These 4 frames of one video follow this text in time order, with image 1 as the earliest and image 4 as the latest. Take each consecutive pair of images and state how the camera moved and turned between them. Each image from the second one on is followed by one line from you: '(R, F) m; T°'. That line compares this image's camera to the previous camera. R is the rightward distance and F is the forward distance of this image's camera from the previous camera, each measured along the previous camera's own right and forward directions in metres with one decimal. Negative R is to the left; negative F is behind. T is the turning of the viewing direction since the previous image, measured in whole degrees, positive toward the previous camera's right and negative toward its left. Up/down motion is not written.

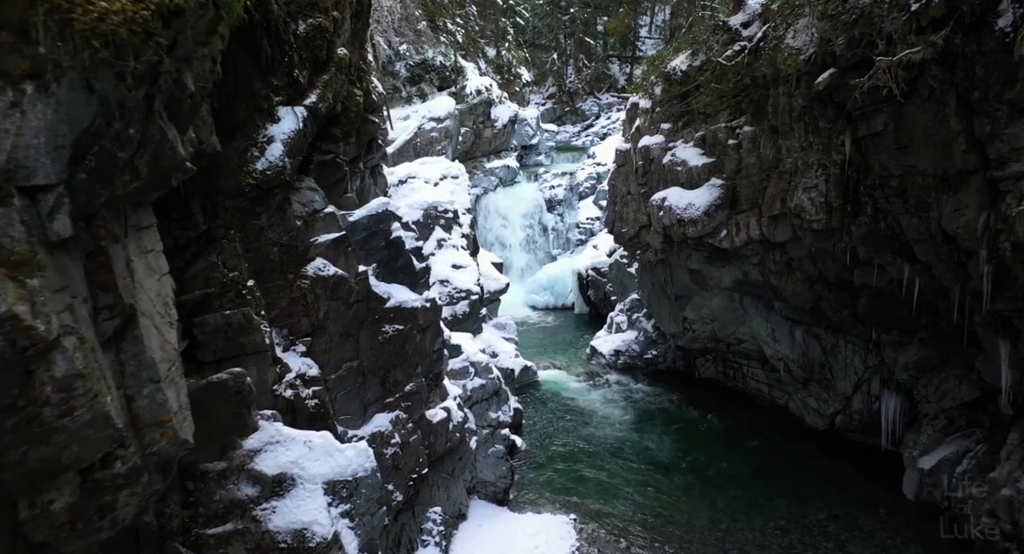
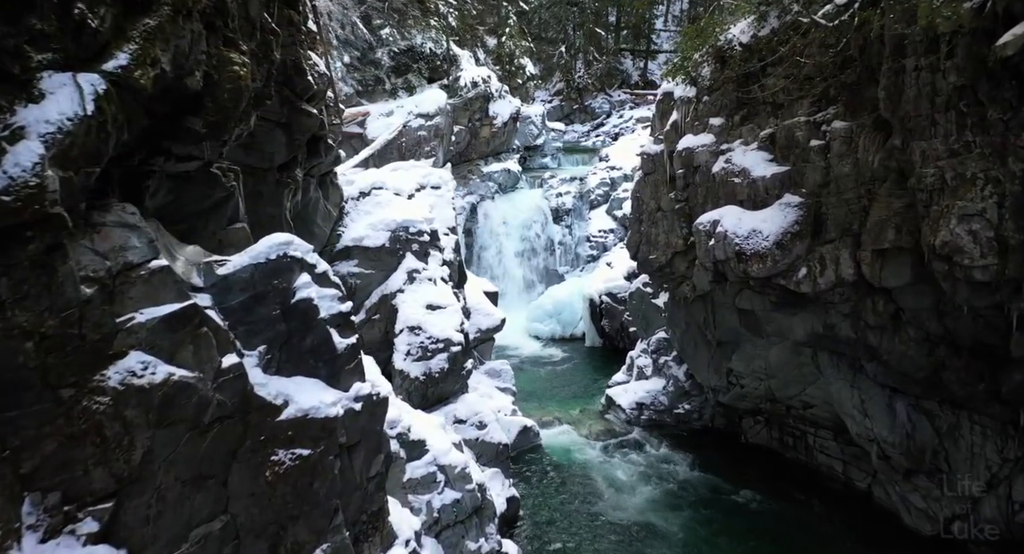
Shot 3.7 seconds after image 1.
(+0.2, +3.6) m; -1°
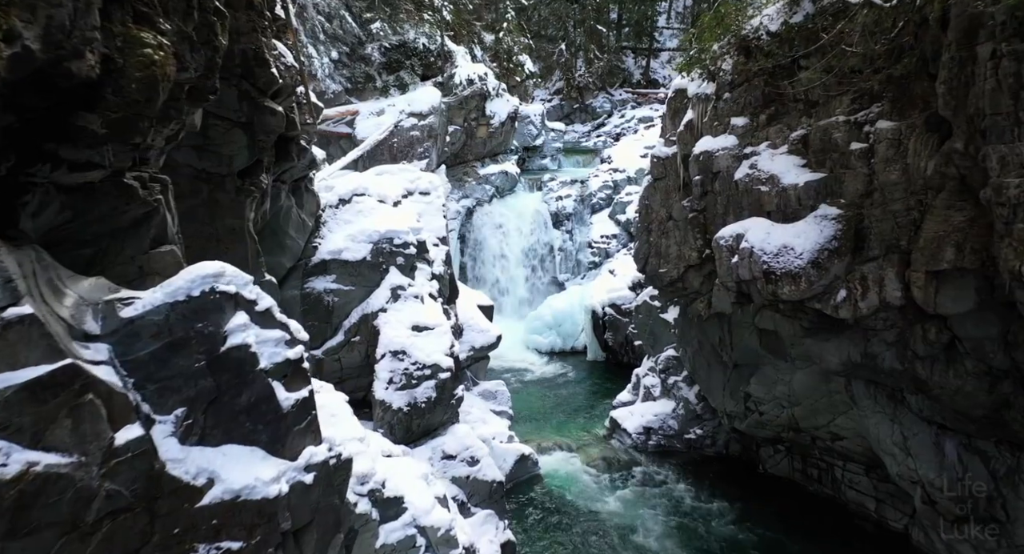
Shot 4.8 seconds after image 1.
(+0.1, +1.2) m; 0°
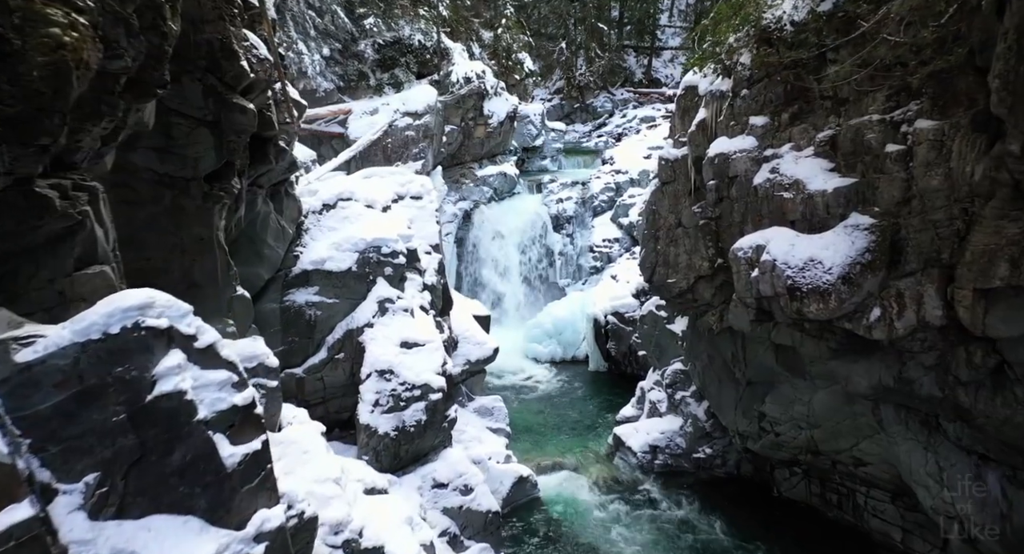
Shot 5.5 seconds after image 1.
(0.0, +0.8) m; 0°
